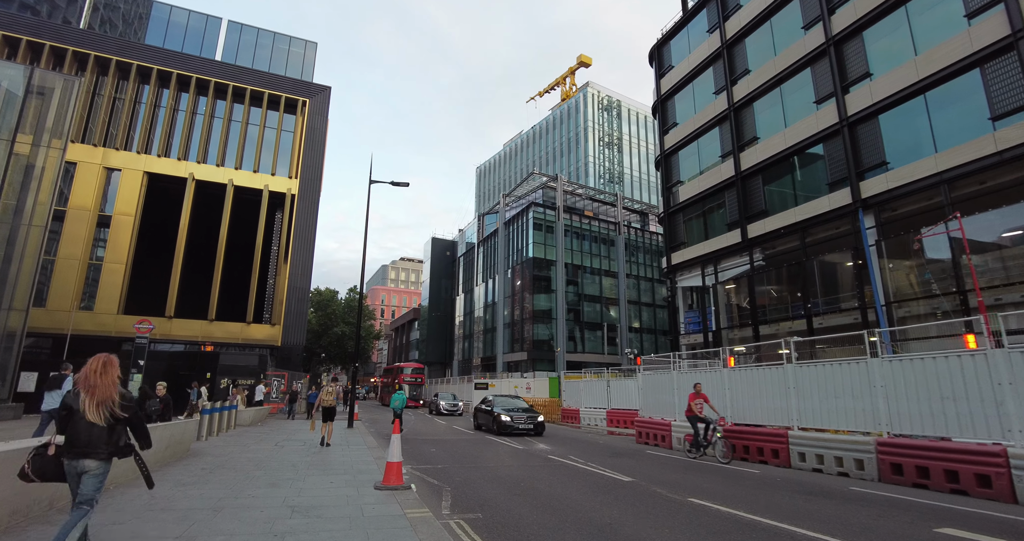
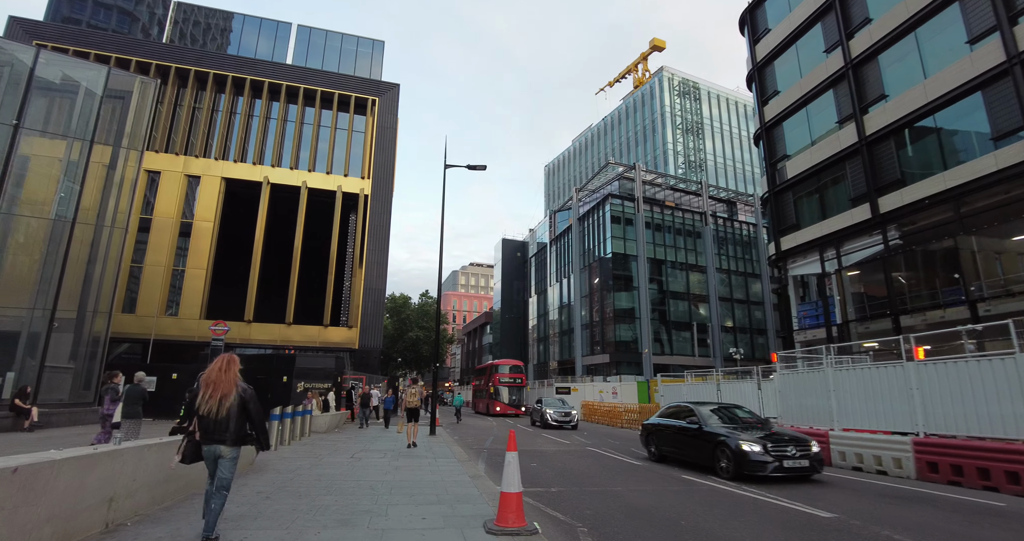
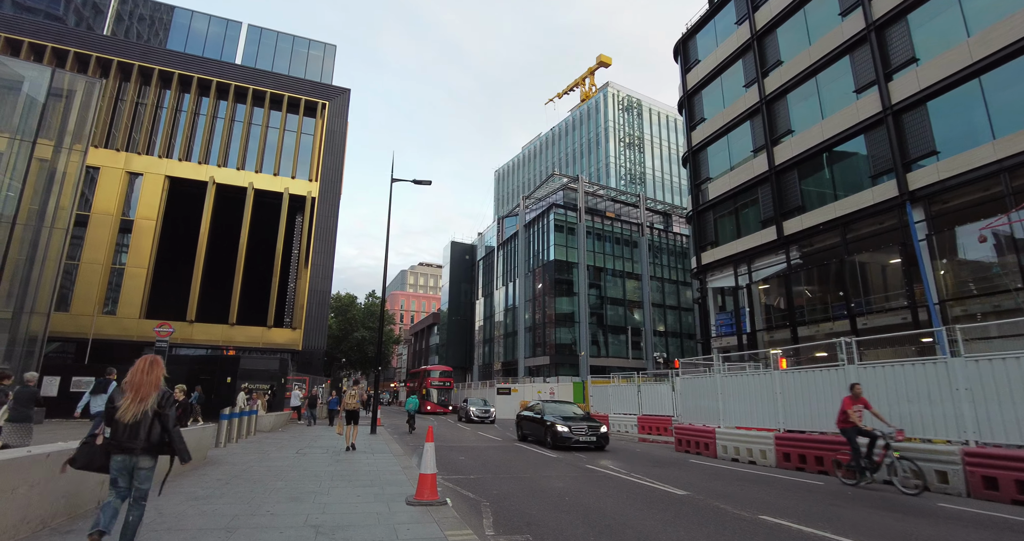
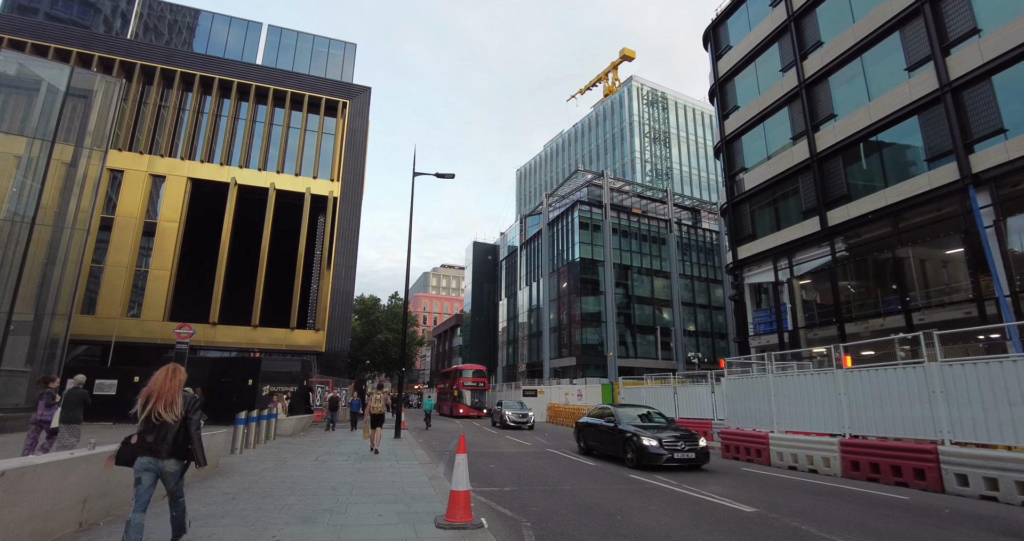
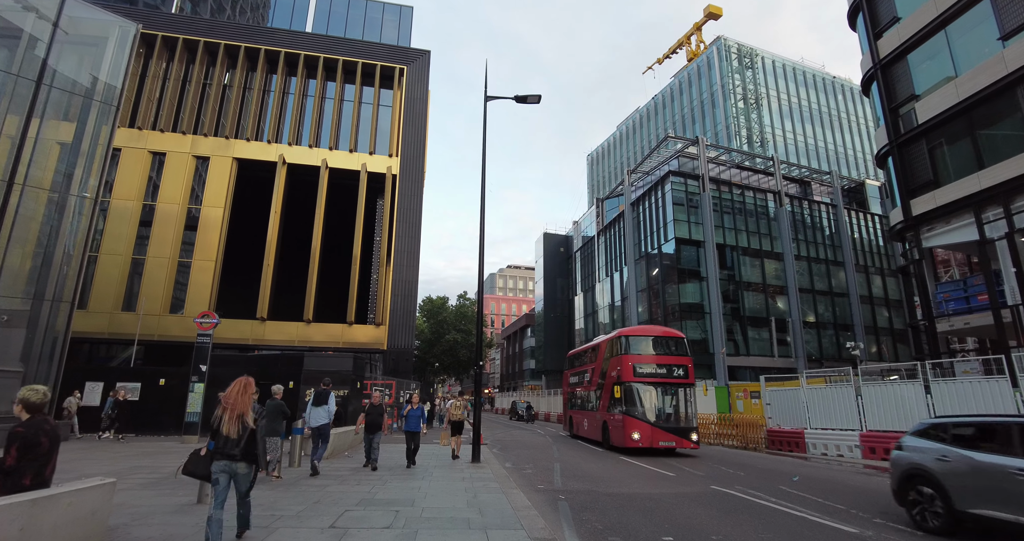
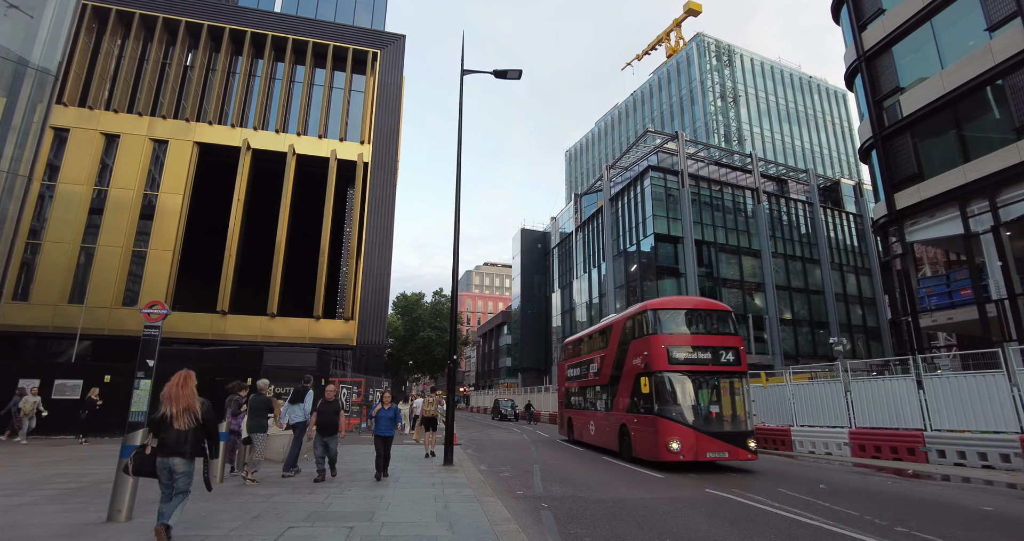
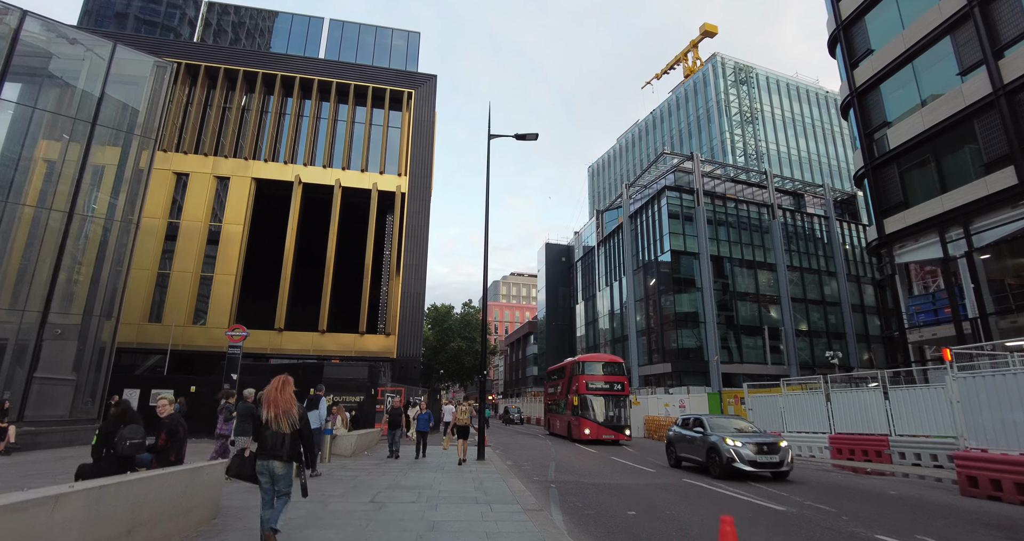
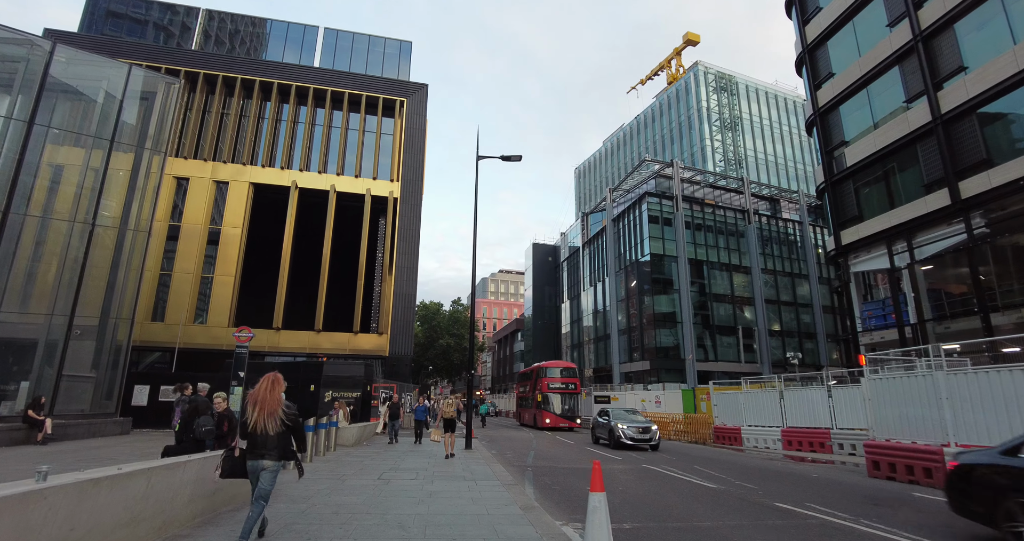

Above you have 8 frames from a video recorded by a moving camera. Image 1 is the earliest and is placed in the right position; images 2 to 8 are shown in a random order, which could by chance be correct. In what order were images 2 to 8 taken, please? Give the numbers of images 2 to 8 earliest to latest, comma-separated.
3, 4, 2, 8, 7, 5, 6
